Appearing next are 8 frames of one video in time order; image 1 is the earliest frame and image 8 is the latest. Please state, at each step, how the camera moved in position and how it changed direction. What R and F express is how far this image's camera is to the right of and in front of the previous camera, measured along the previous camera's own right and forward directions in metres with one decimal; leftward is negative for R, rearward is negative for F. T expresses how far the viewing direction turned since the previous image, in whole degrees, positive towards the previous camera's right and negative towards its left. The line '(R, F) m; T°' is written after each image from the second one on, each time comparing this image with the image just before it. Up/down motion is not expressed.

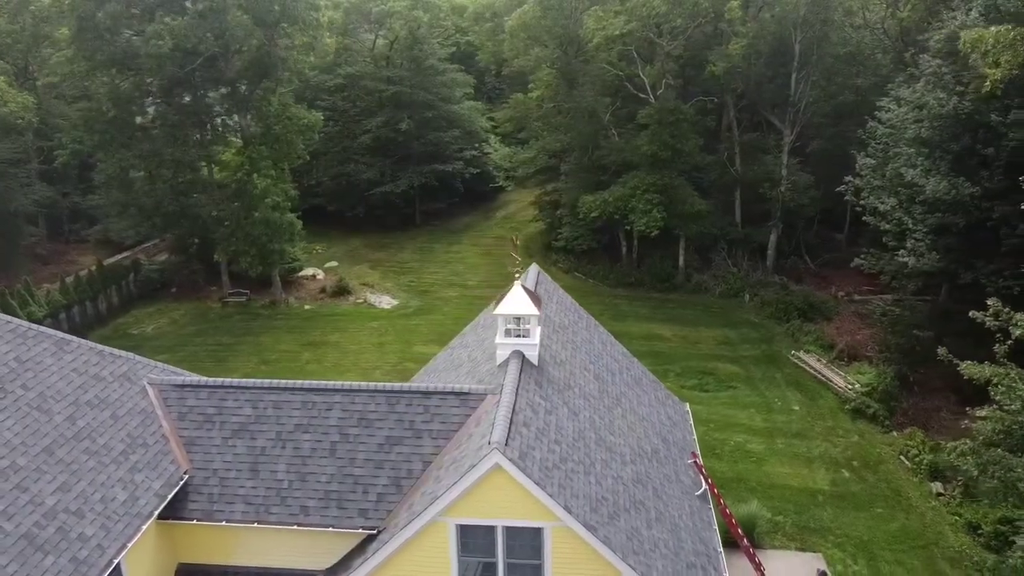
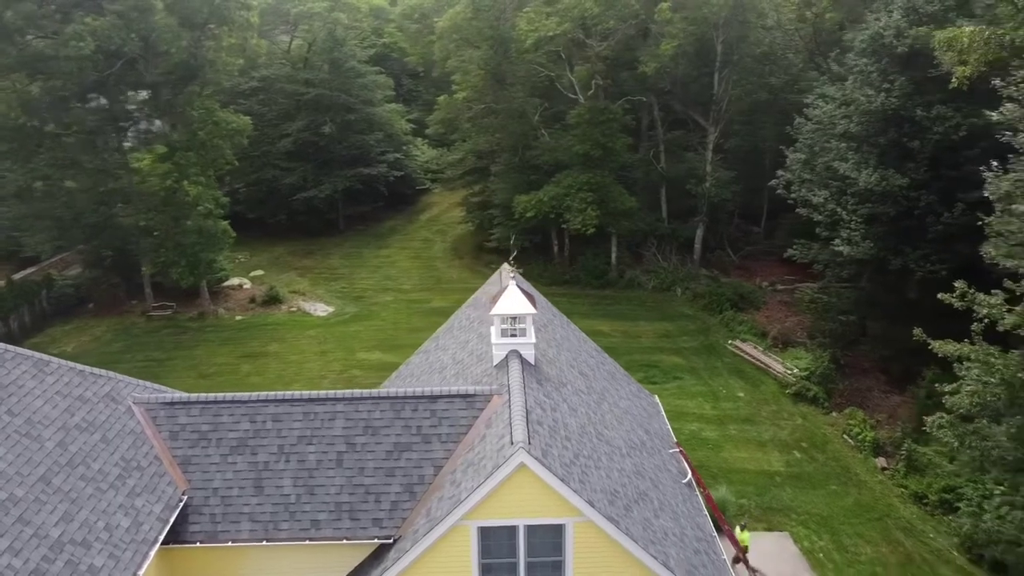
(-1.6, +0.1) m; +7°
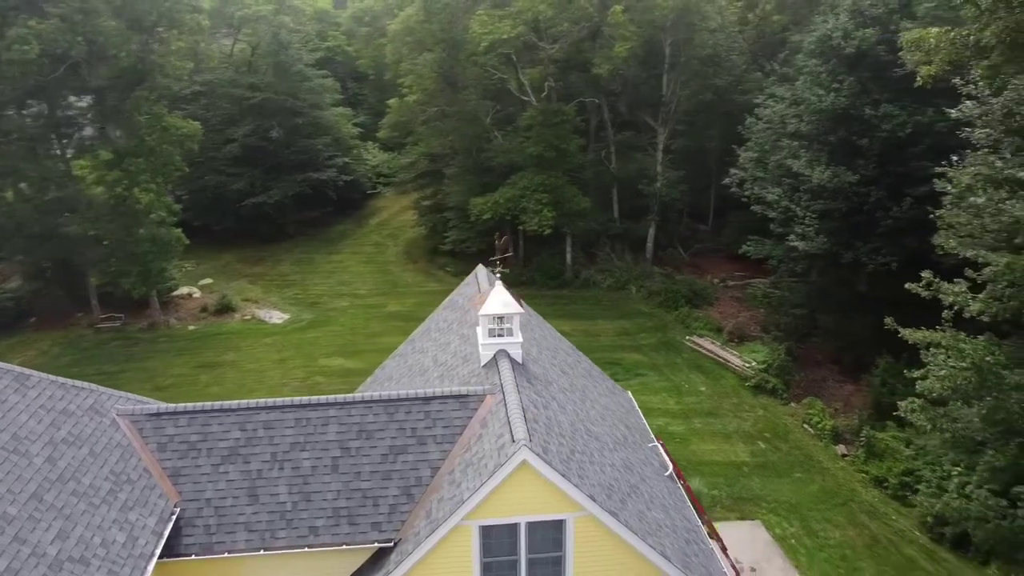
(-0.8, -0.1) m; +4°
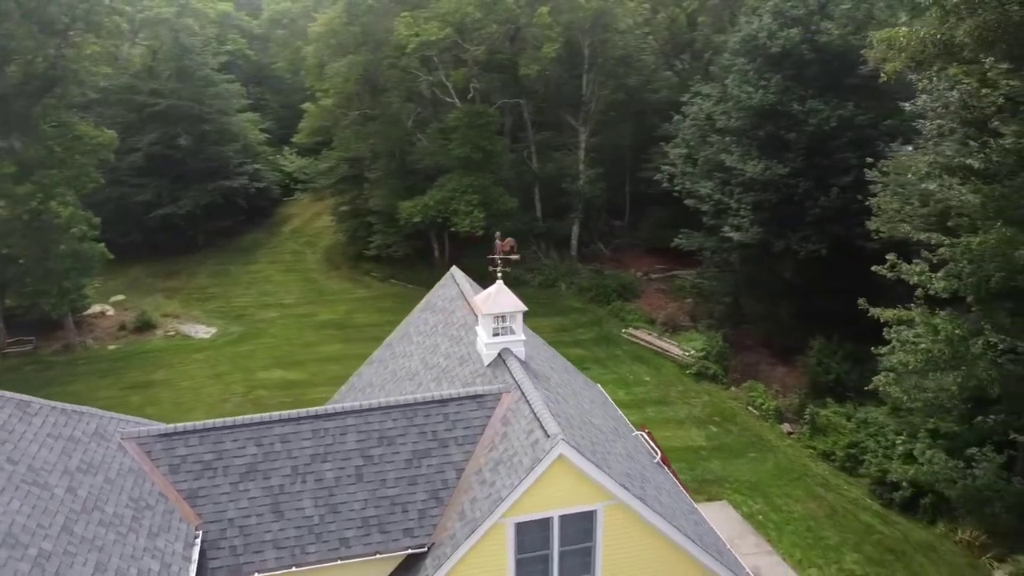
(-2.0, 0.0) m; +8°
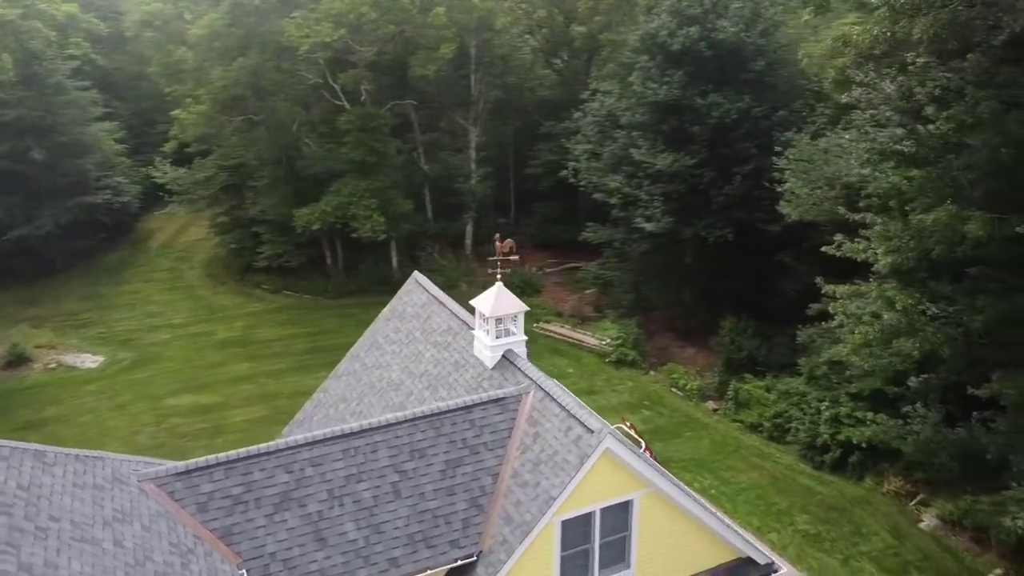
(-2.7, +0.3) m; +11°
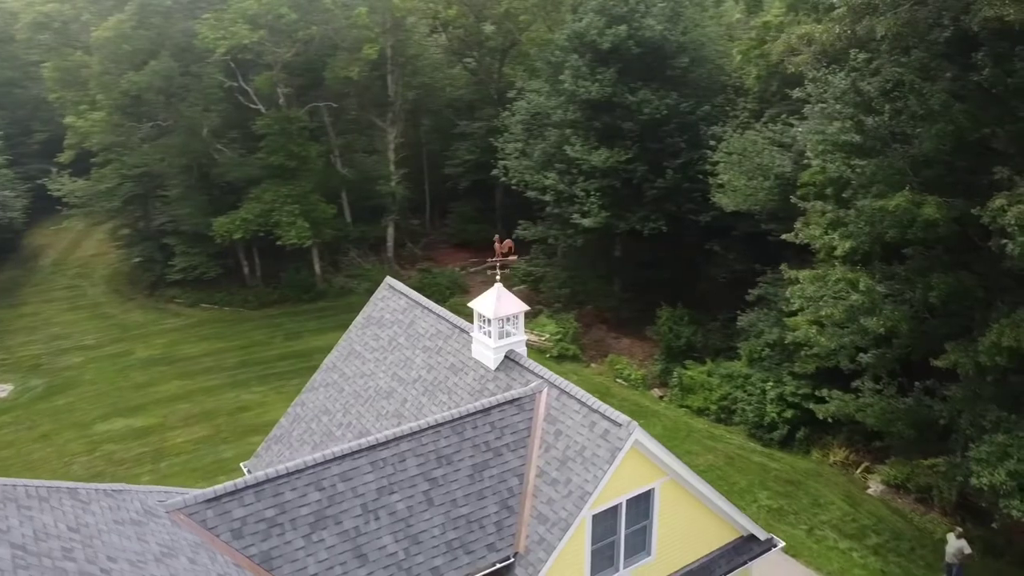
(-2.0, +0.1) m; +8°
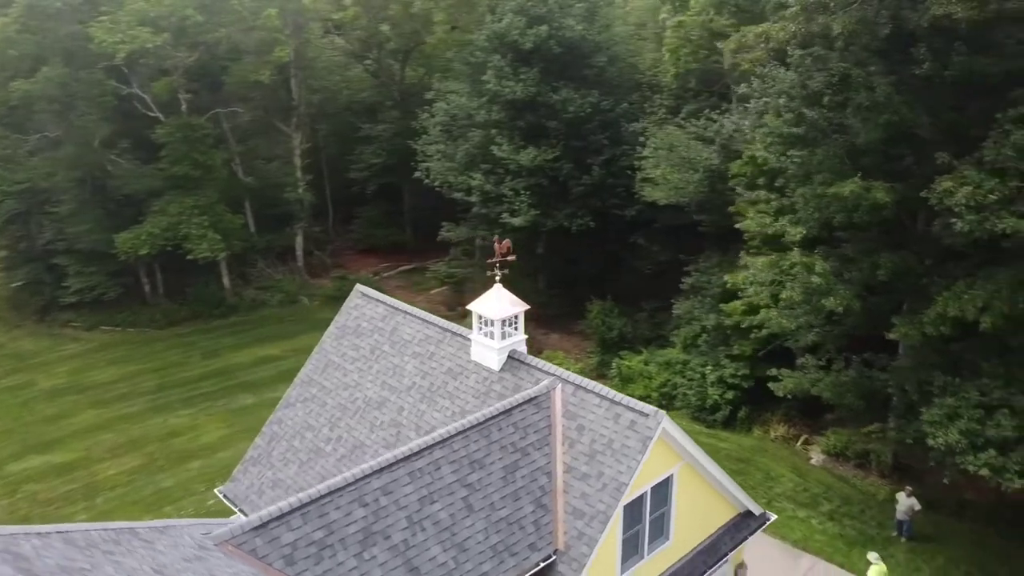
(-2.2, +0.2) m; +9°
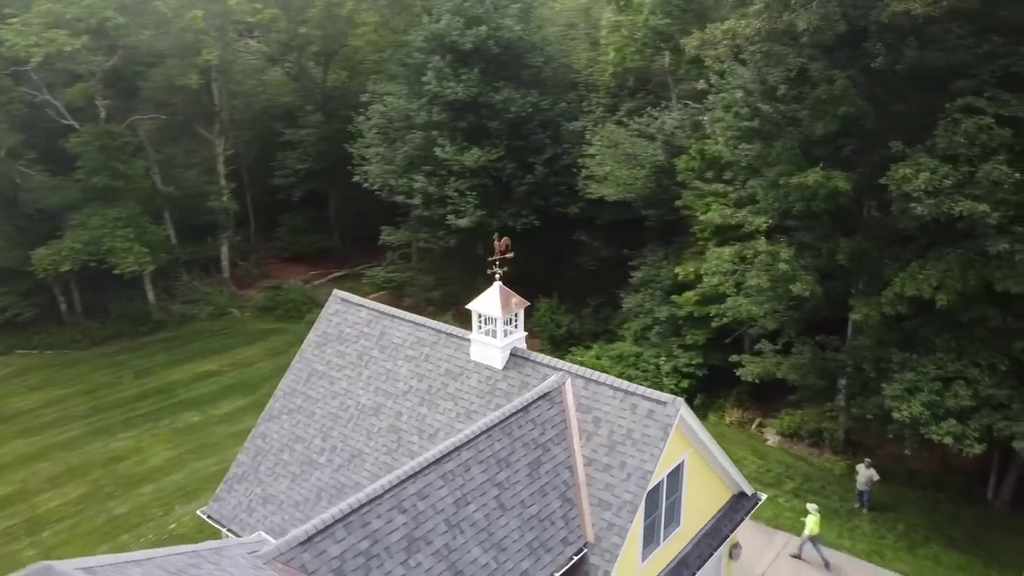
(-1.7, +0.1) m; +7°
